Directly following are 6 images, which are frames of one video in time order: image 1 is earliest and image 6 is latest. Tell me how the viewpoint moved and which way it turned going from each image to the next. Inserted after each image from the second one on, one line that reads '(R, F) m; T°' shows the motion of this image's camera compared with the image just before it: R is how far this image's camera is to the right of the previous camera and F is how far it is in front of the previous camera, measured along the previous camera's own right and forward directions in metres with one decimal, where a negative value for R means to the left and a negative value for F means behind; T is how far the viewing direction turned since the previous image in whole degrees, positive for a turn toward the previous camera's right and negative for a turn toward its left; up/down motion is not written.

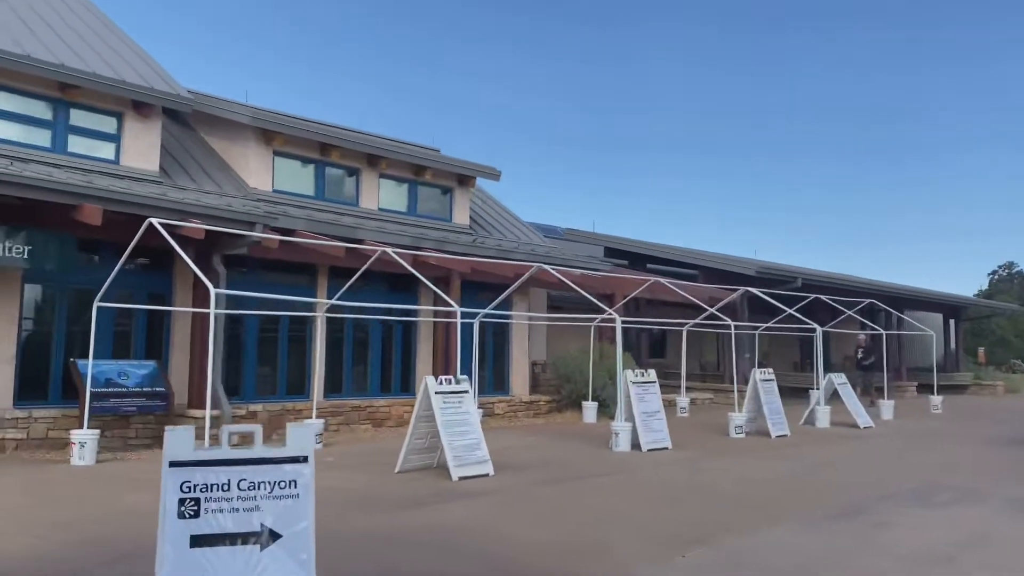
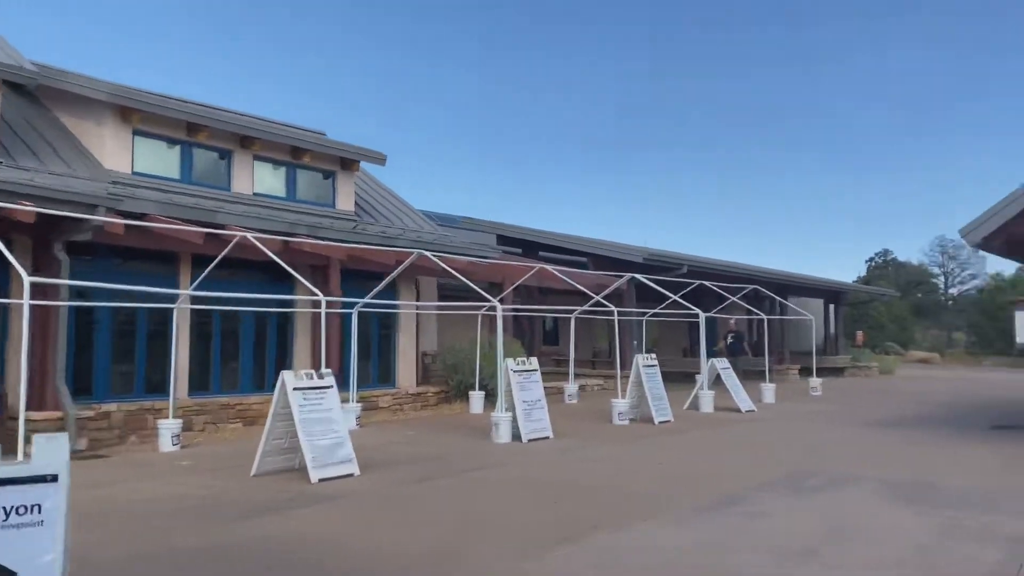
(+0.4, +0.4) m; +7°
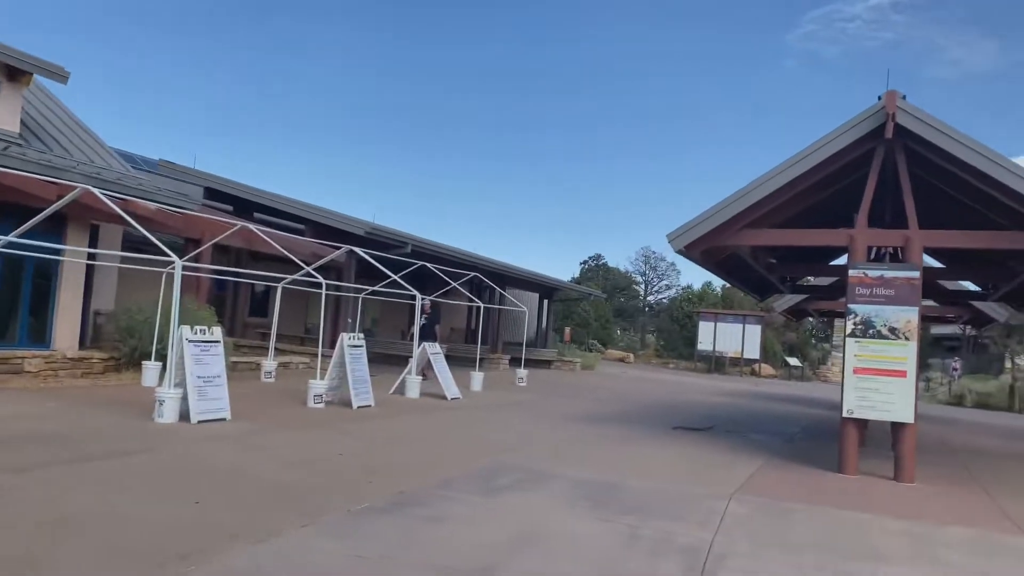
(+0.4, +1.0) m; +18°
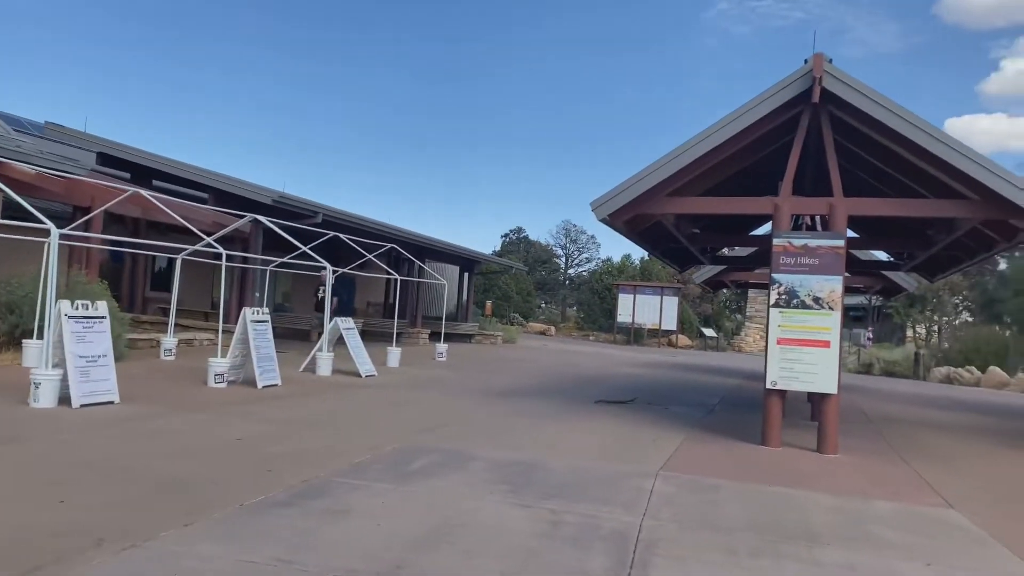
(+0.1, +0.5) m; +5°
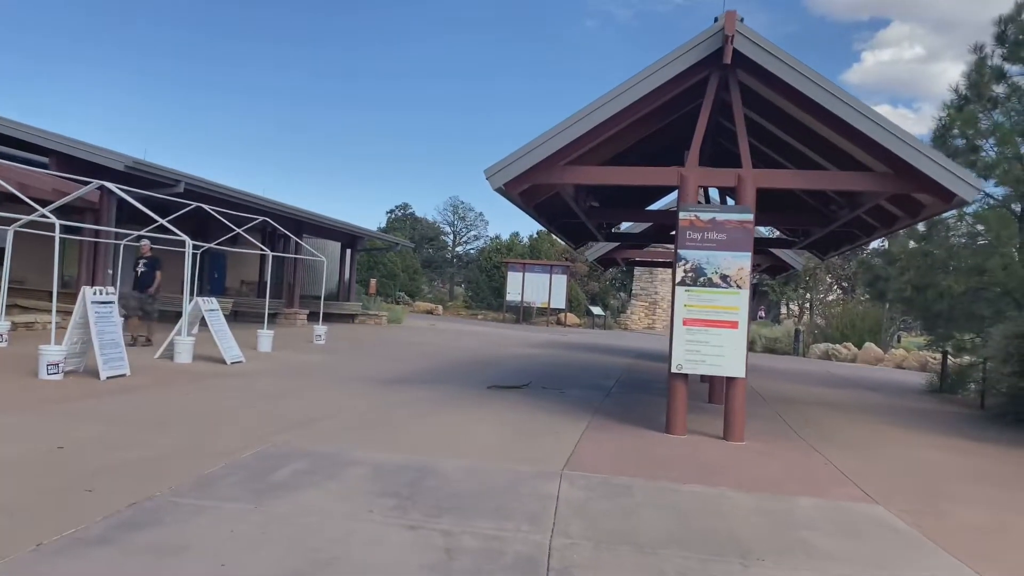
(0.0, +0.9) m; +8°
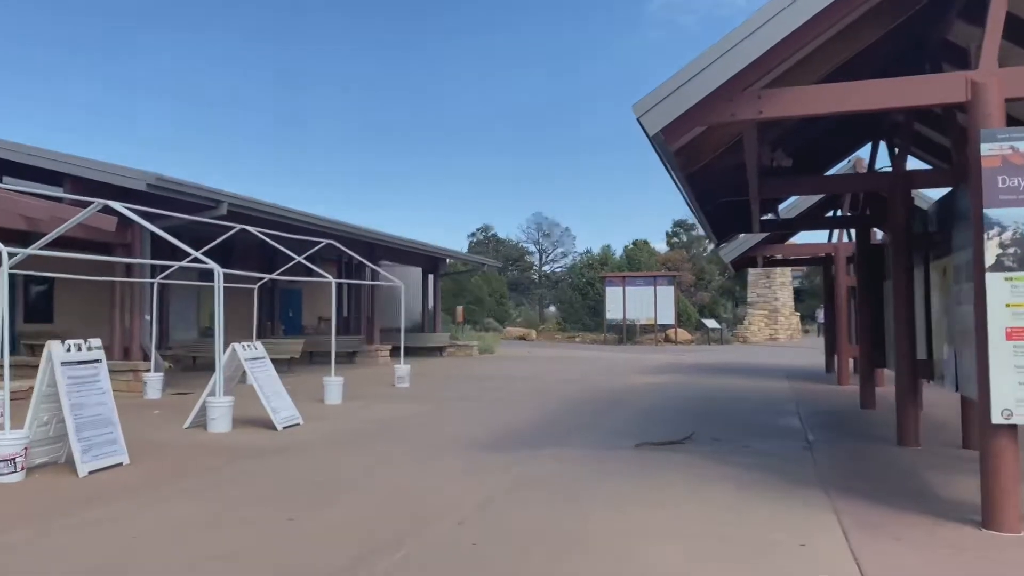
(-0.6, +3.4) m; -6°
